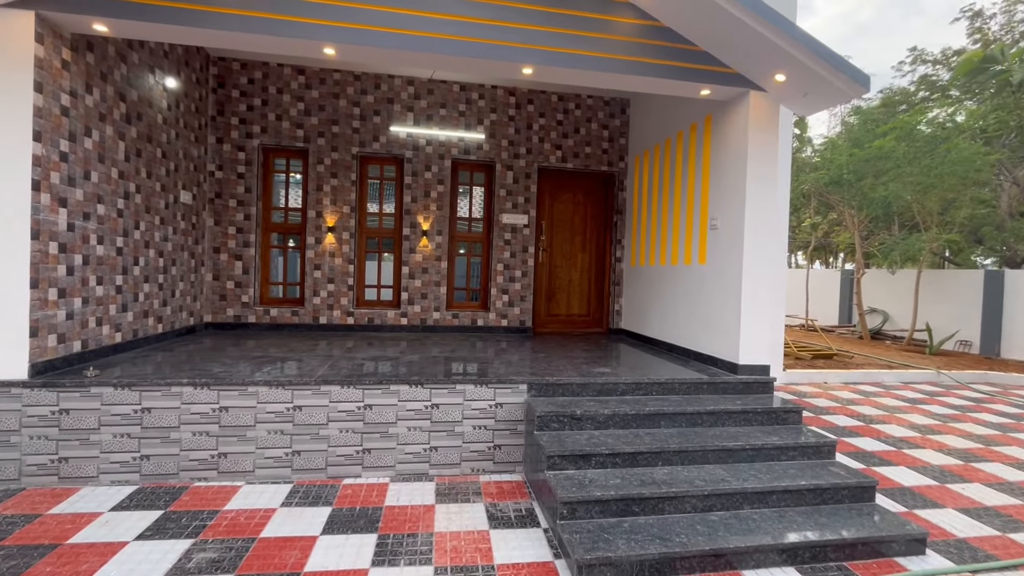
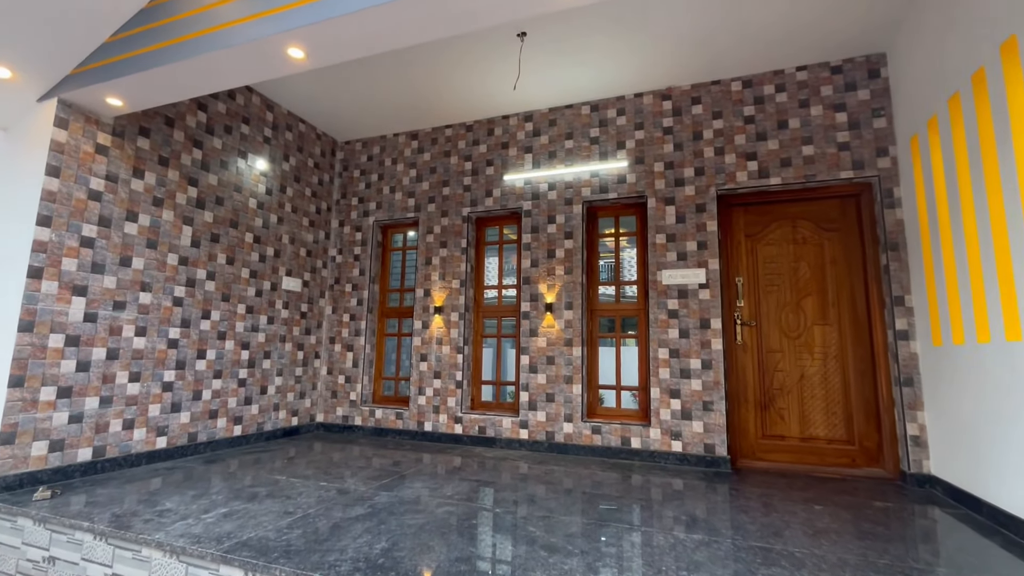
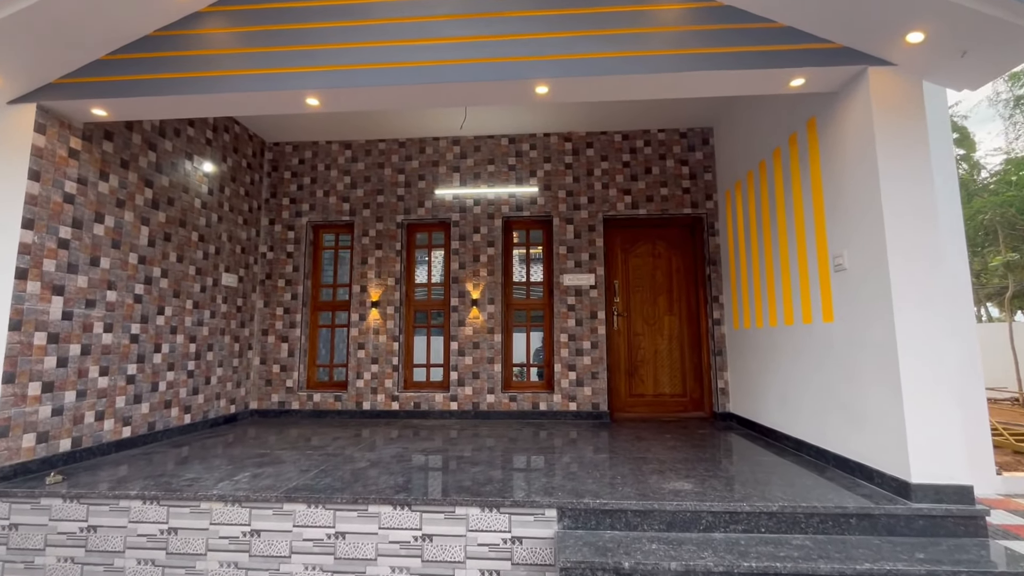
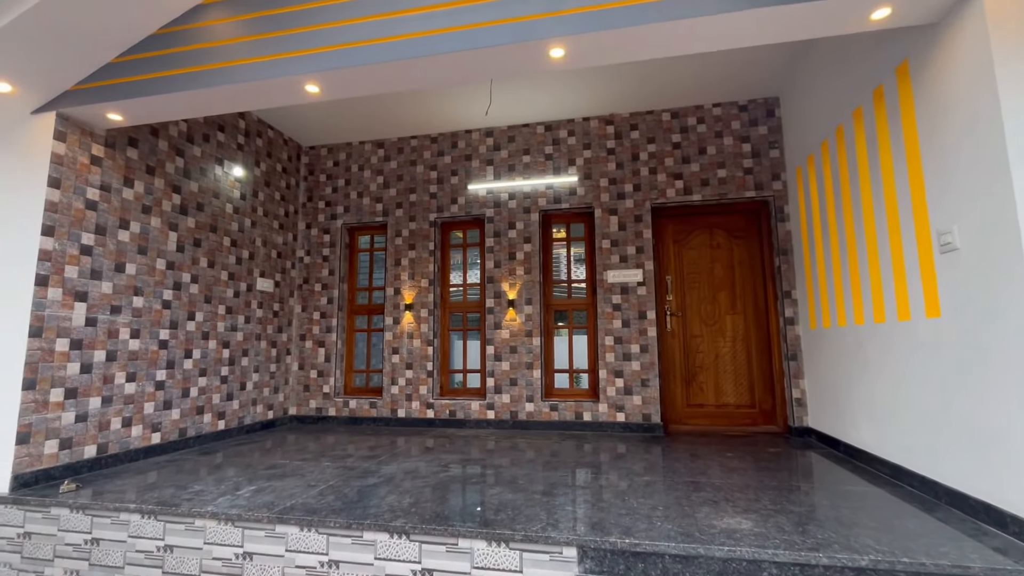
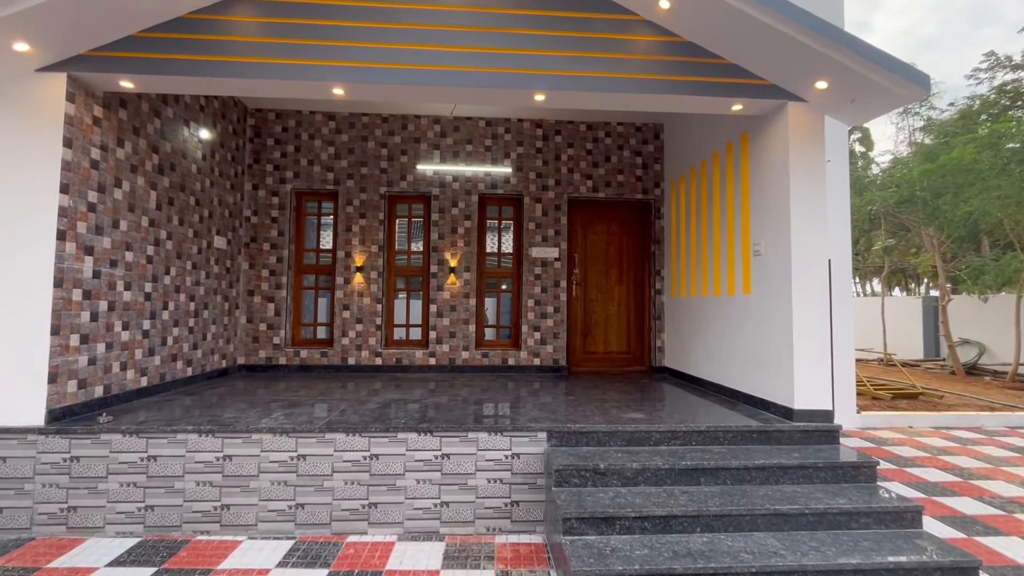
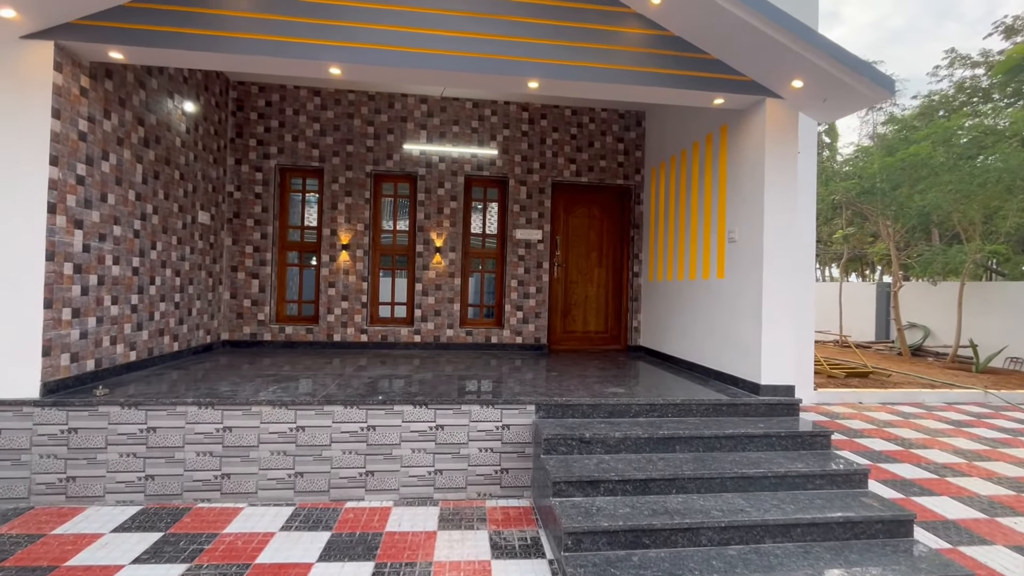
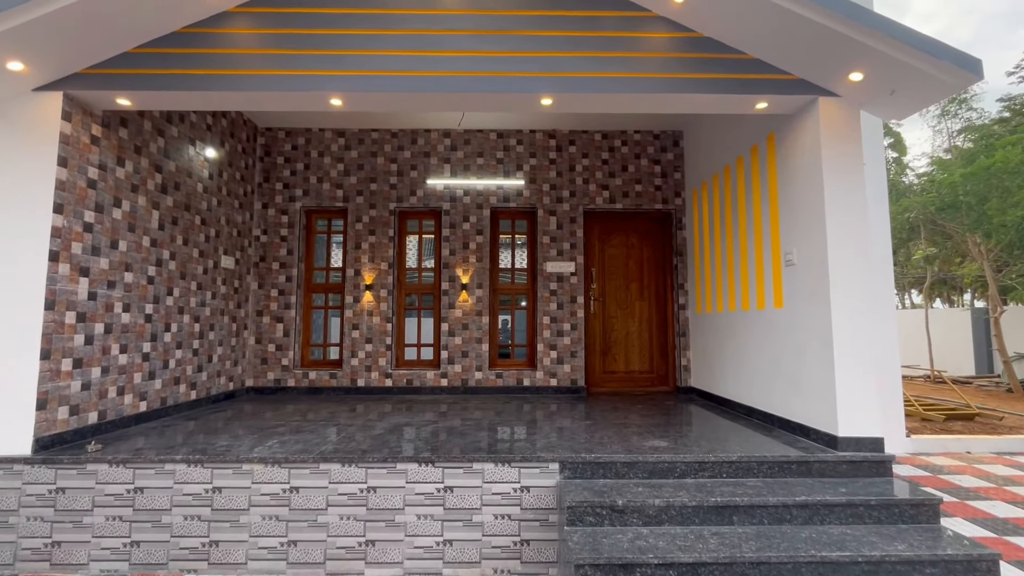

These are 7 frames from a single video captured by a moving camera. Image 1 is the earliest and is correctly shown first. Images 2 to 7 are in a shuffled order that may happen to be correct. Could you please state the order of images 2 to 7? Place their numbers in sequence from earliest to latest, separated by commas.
6, 5, 7, 3, 4, 2
